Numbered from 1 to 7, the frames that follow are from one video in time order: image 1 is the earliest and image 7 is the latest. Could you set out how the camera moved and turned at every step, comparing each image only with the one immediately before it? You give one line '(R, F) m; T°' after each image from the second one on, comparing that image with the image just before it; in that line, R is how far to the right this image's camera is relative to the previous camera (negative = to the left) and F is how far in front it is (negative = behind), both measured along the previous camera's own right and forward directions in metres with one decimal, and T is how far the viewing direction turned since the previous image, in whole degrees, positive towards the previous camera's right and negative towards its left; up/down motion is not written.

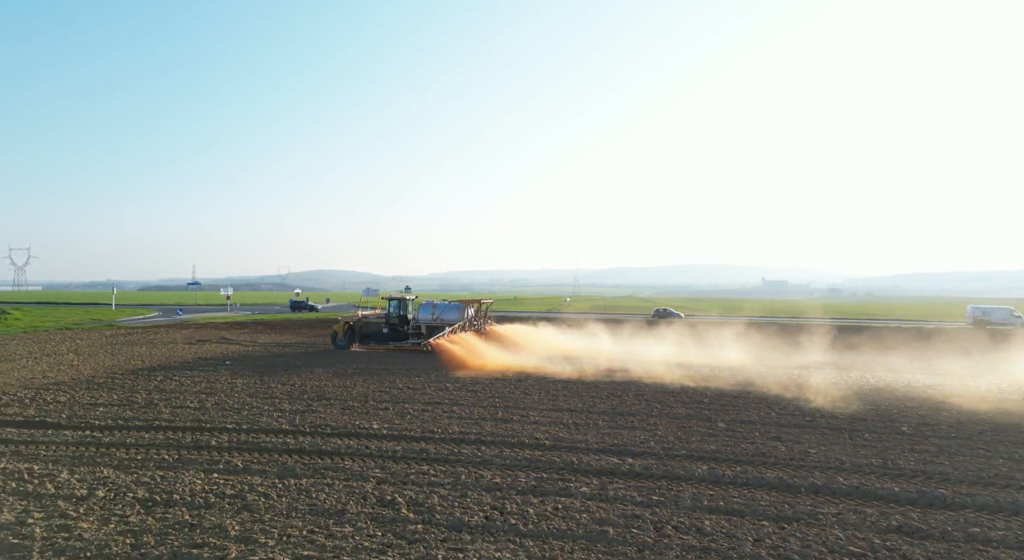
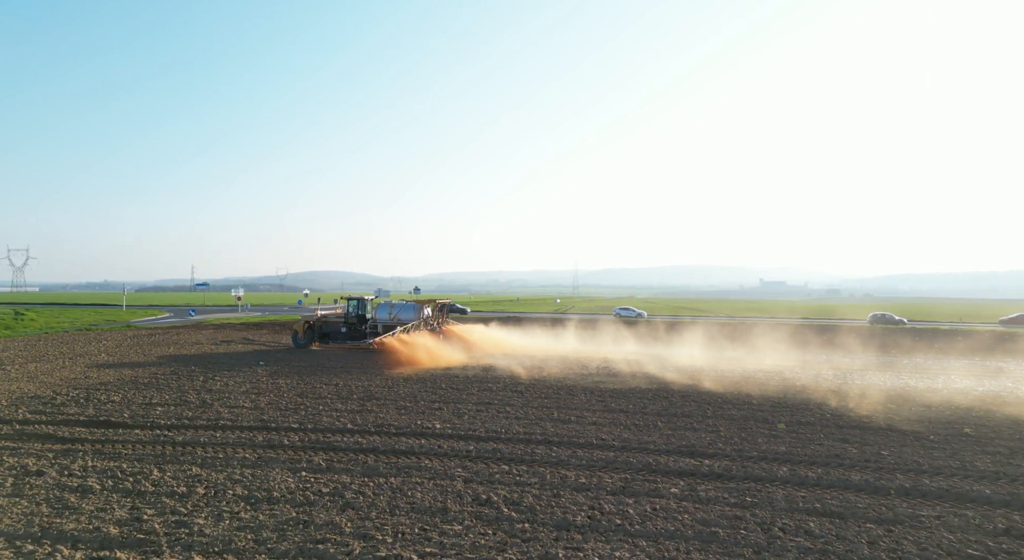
(-0.9, 0.0) m; -1°
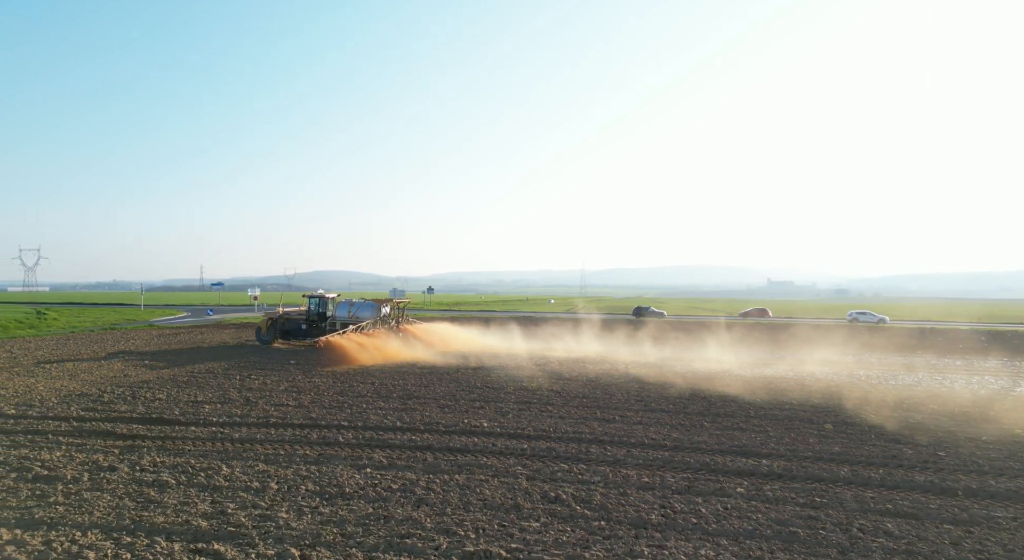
(-0.6, -0.1) m; -2°
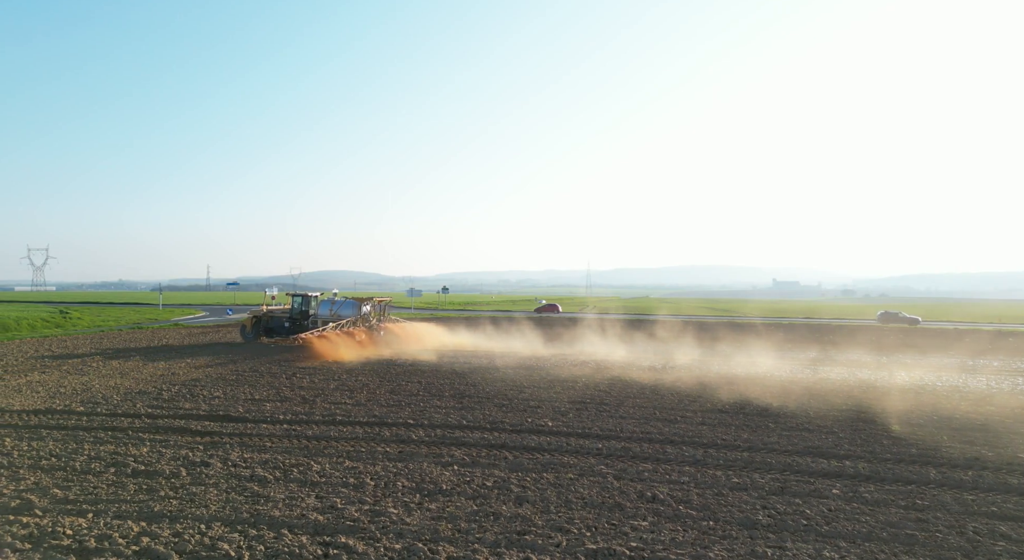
(-0.8, 0.0) m; -2°
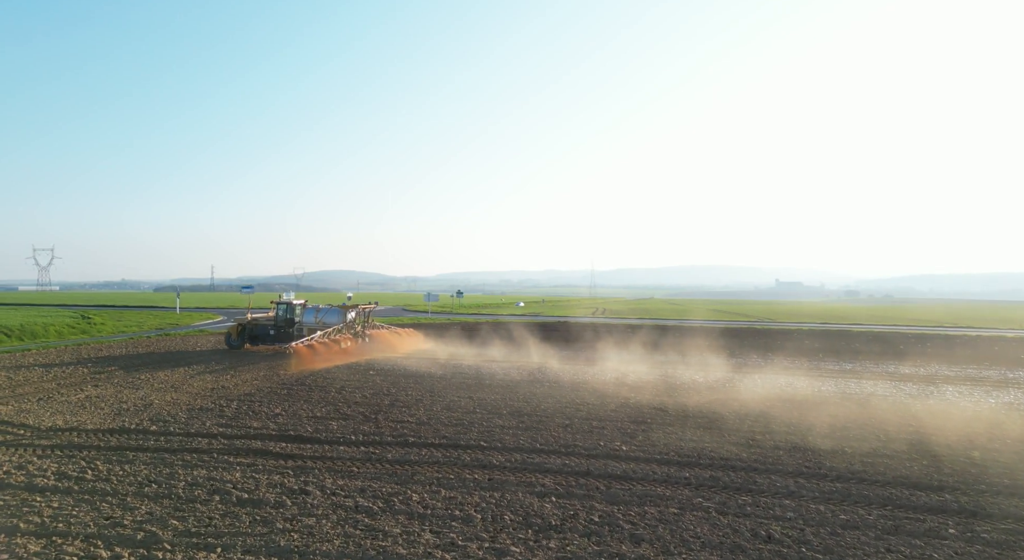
(-1.0, 0.0) m; -2°
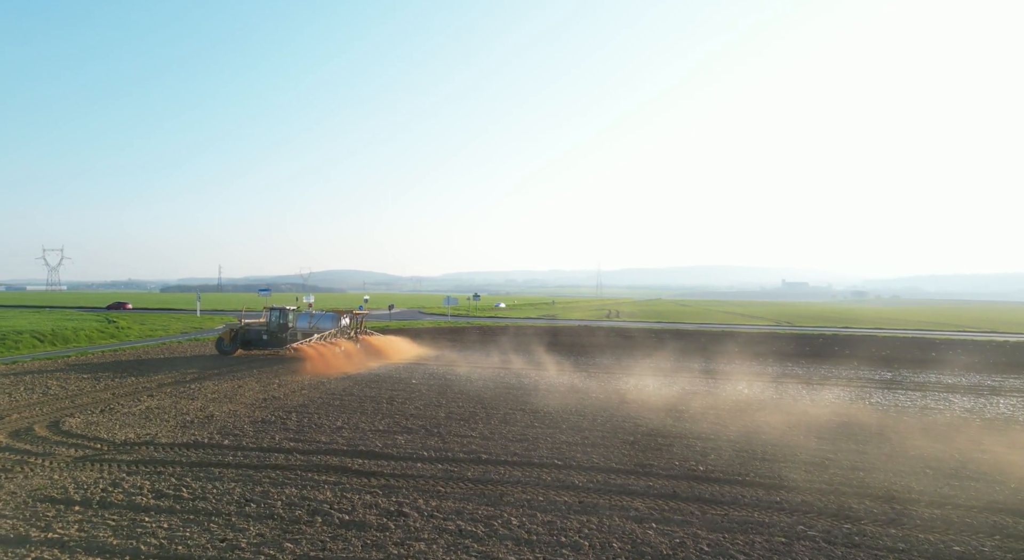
(-1.0, 0.0) m; -2°
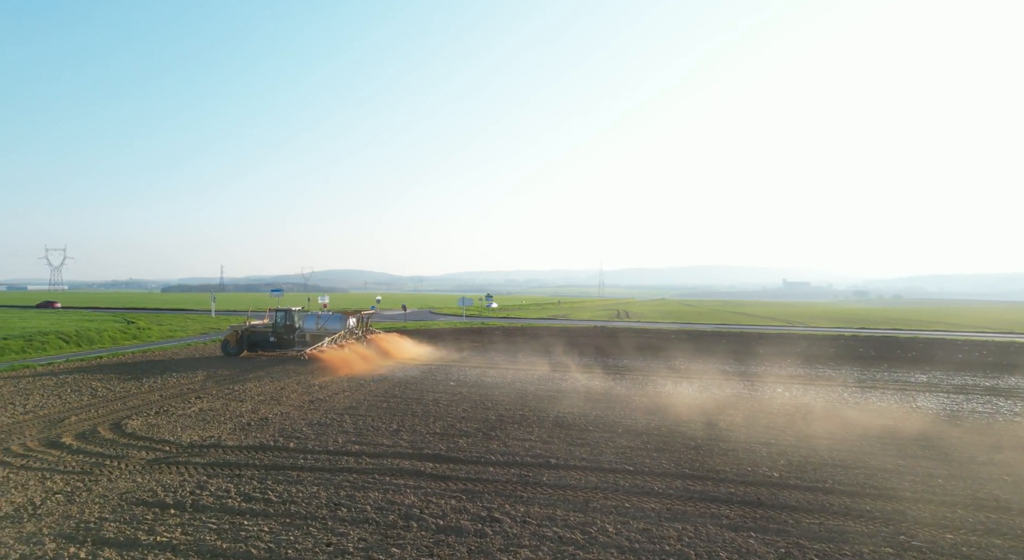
(-1.0, 0.0) m; -2°
